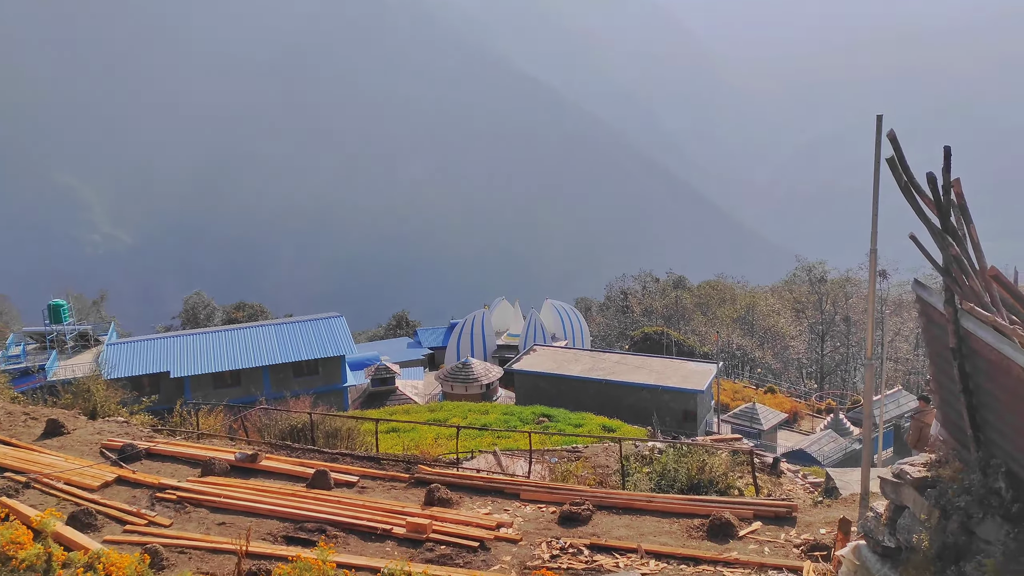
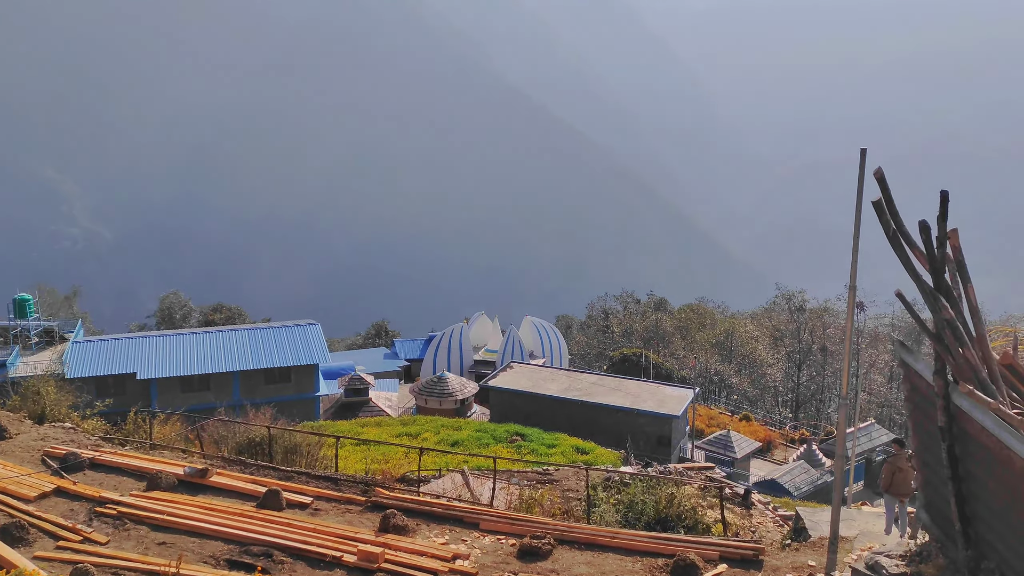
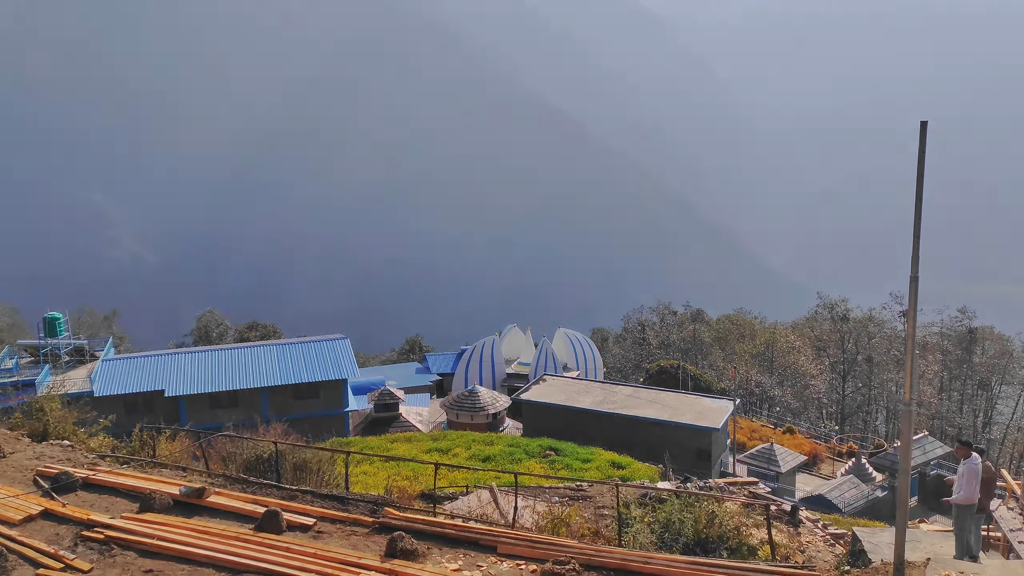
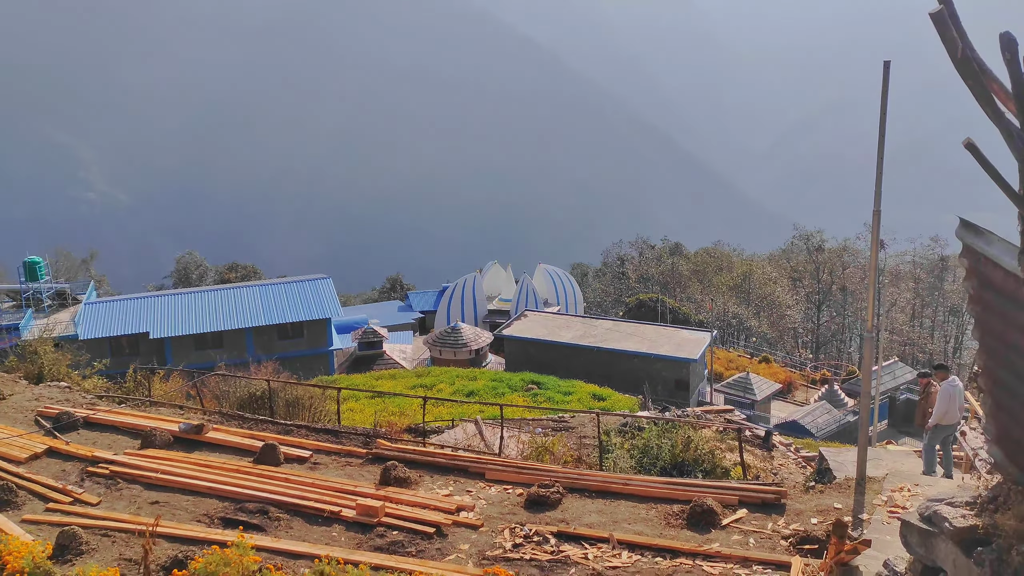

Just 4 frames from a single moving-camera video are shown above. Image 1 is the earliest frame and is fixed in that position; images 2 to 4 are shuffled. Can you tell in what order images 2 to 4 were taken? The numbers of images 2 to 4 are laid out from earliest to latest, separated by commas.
2, 4, 3
